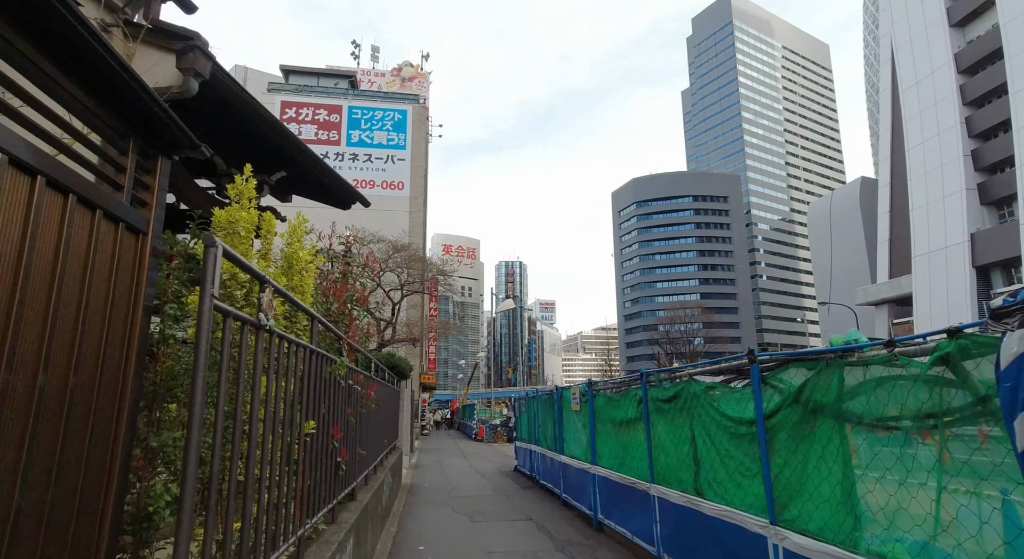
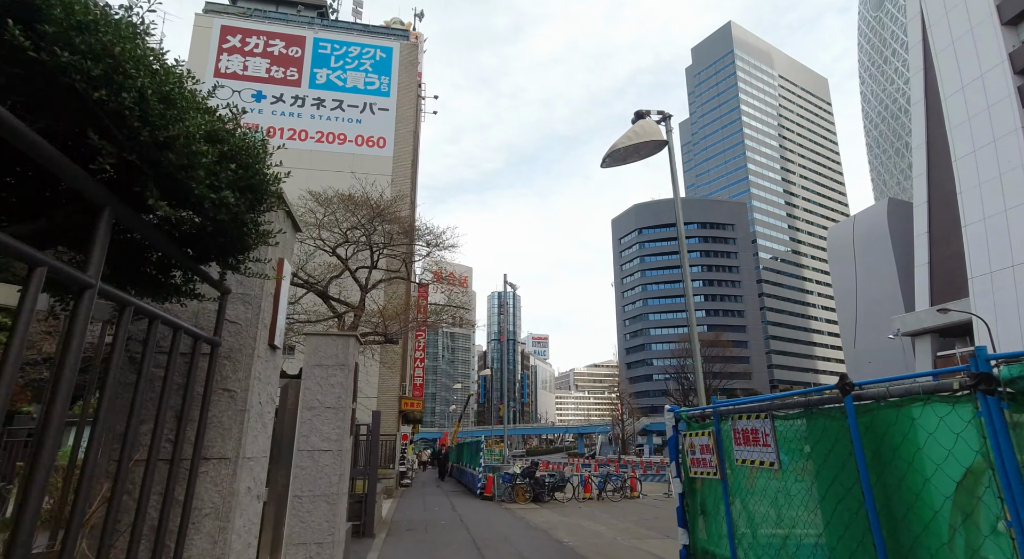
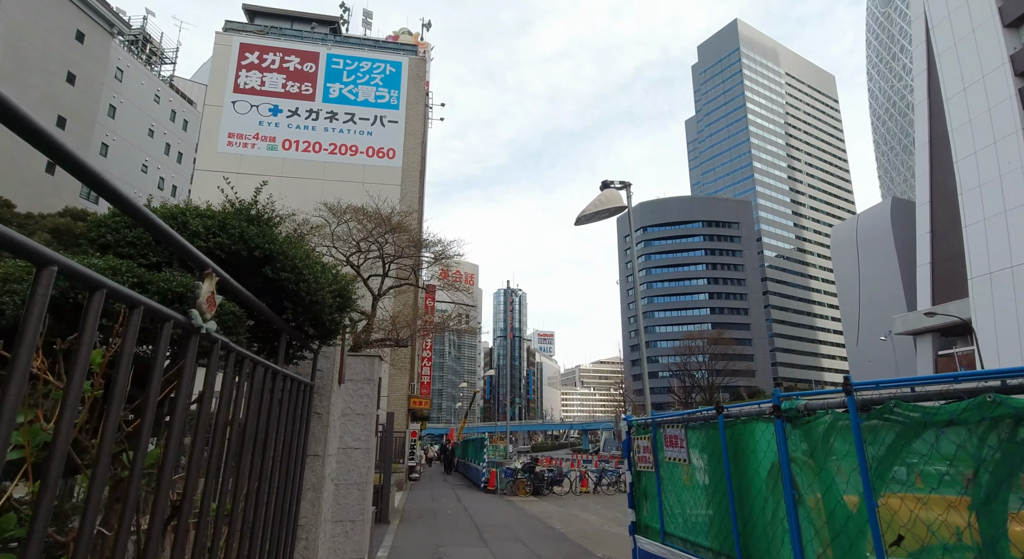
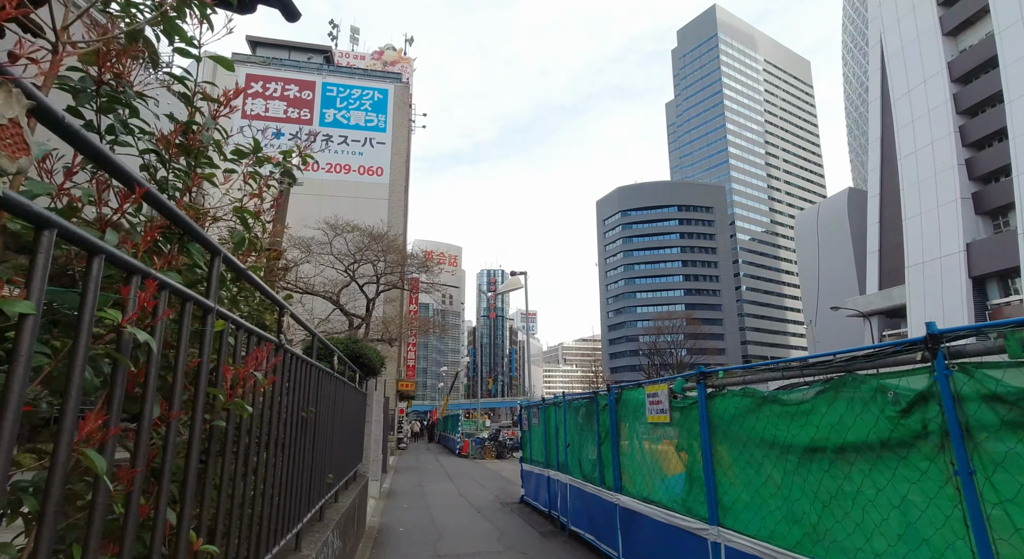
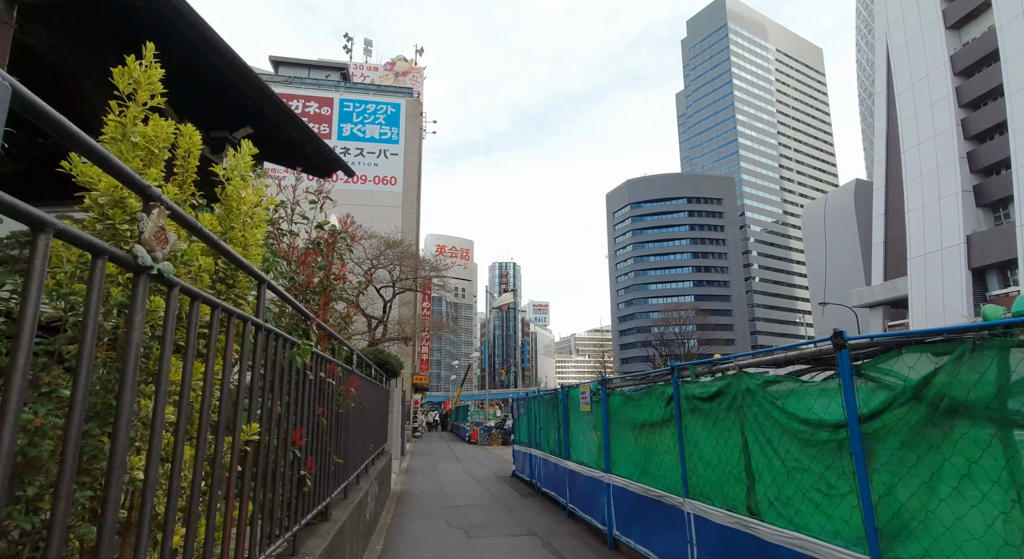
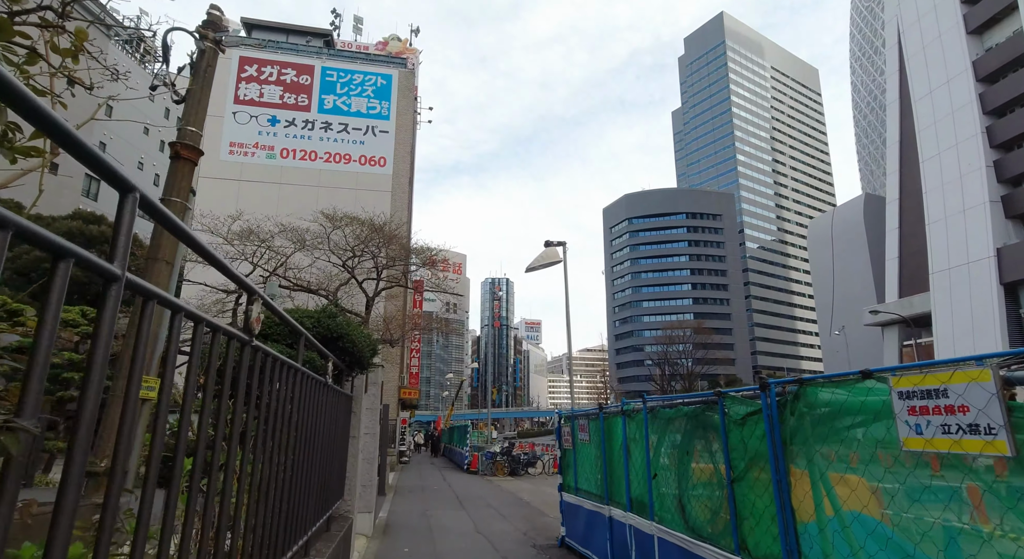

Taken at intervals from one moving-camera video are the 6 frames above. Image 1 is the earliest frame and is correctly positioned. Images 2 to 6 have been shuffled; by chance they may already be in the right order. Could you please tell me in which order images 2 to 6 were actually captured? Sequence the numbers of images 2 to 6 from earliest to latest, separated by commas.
5, 4, 6, 3, 2
